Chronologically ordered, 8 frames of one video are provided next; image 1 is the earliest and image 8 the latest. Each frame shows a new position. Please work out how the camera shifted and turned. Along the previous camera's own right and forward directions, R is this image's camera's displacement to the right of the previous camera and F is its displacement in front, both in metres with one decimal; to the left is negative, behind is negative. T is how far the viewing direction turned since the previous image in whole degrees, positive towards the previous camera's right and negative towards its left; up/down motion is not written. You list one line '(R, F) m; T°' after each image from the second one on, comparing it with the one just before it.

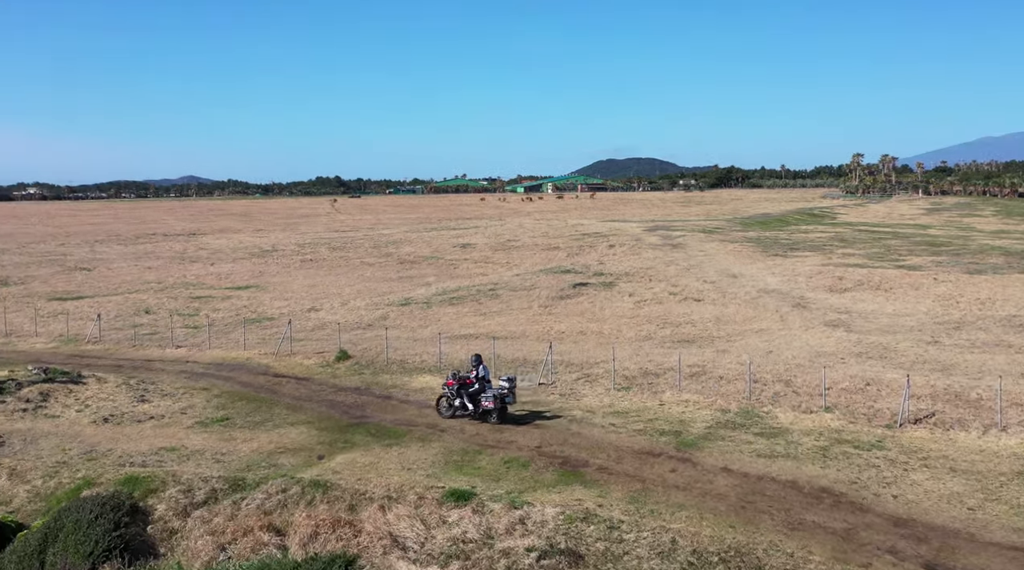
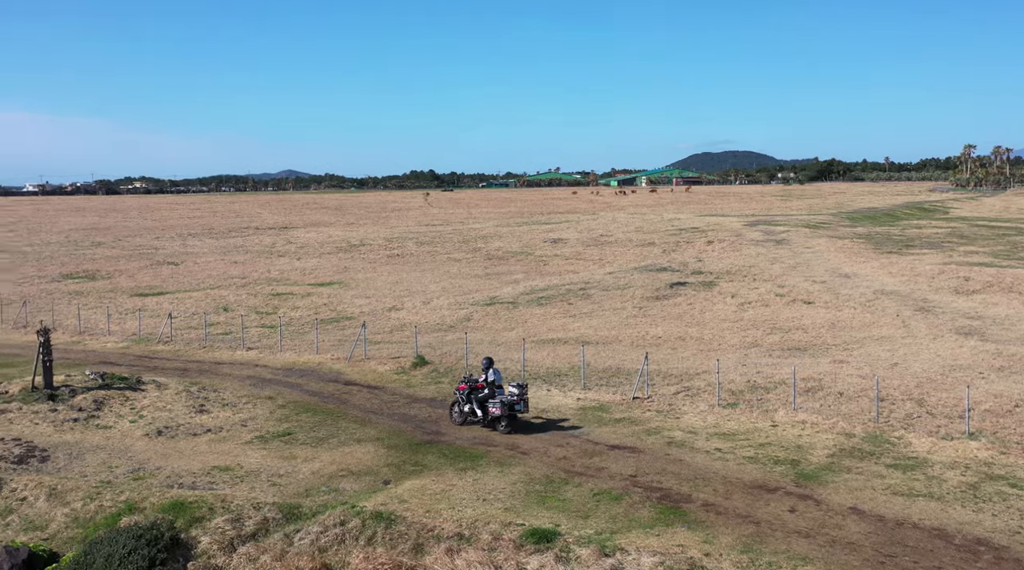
(0.0, +3.0) m; -5°
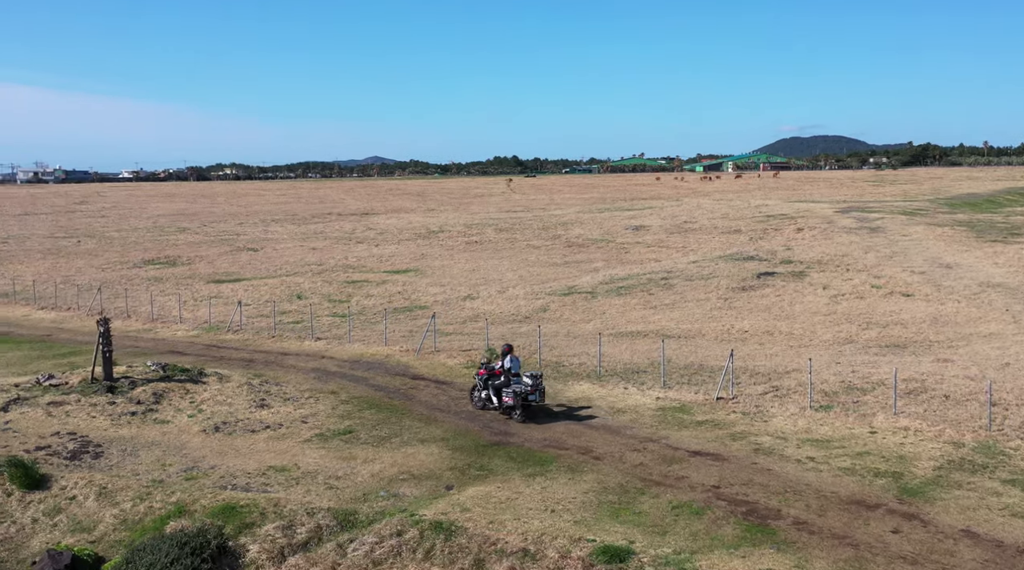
(+0.2, +1.6) m; -5°
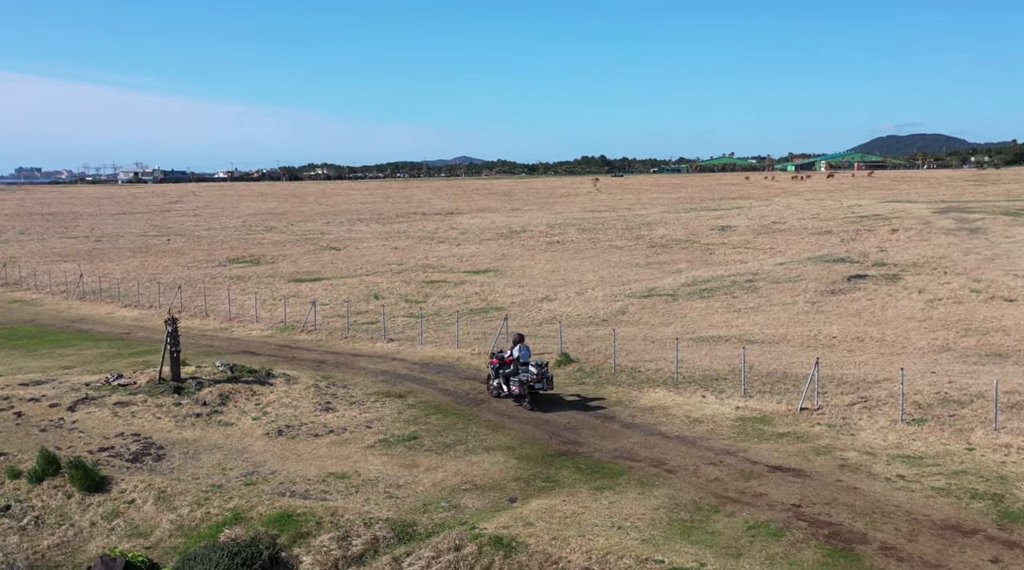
(+0.4, +0.9) m; -5°
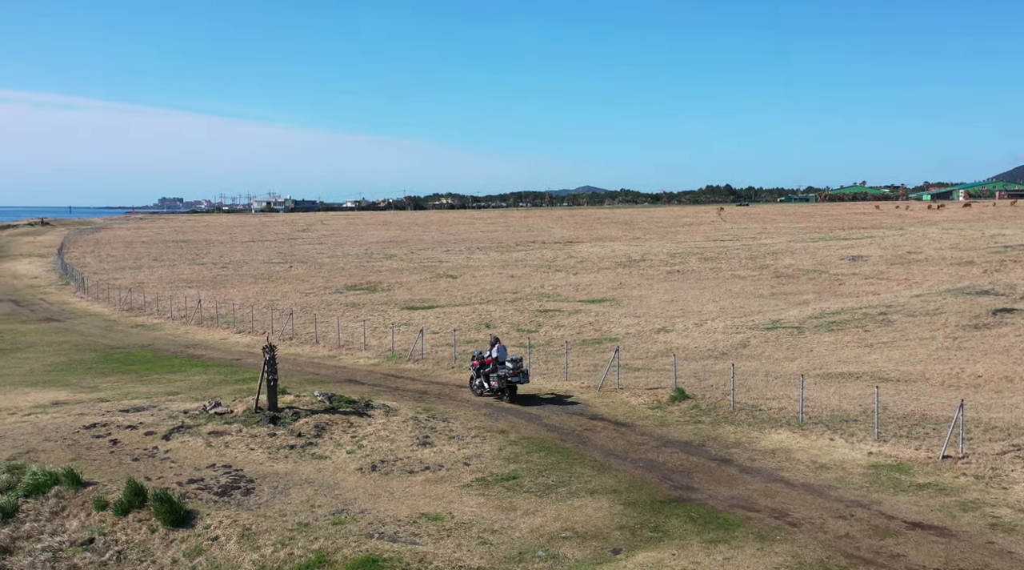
(+0.3, +1.5) m; -7°
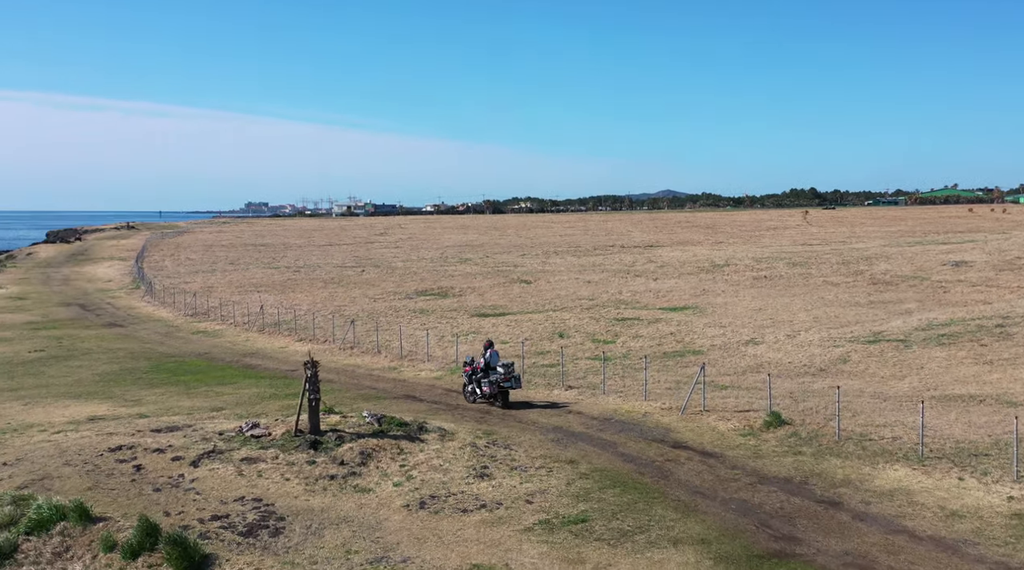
(+0.2, +2.9) m; -4°
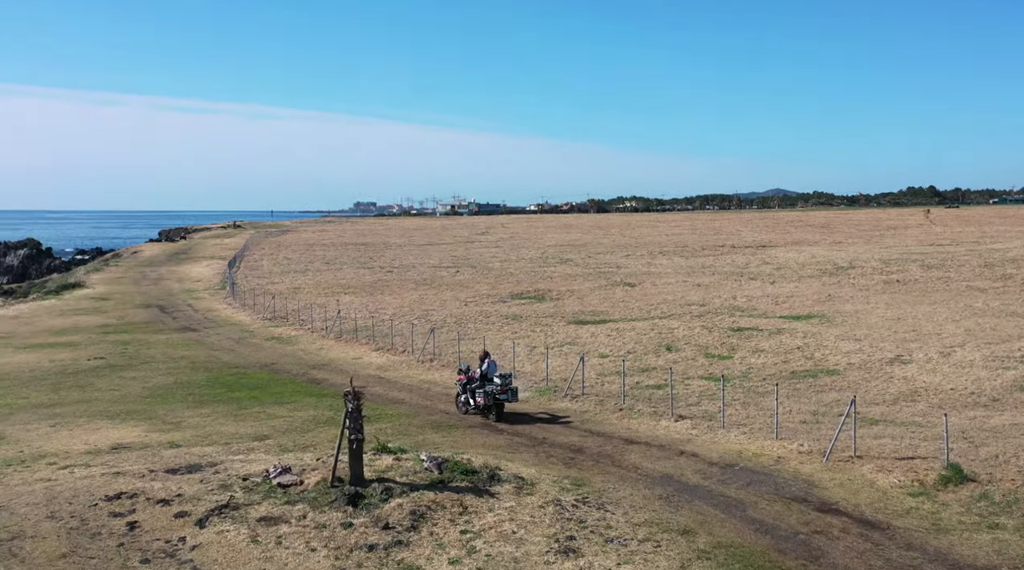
(+0.1, +4.9) m; -6°
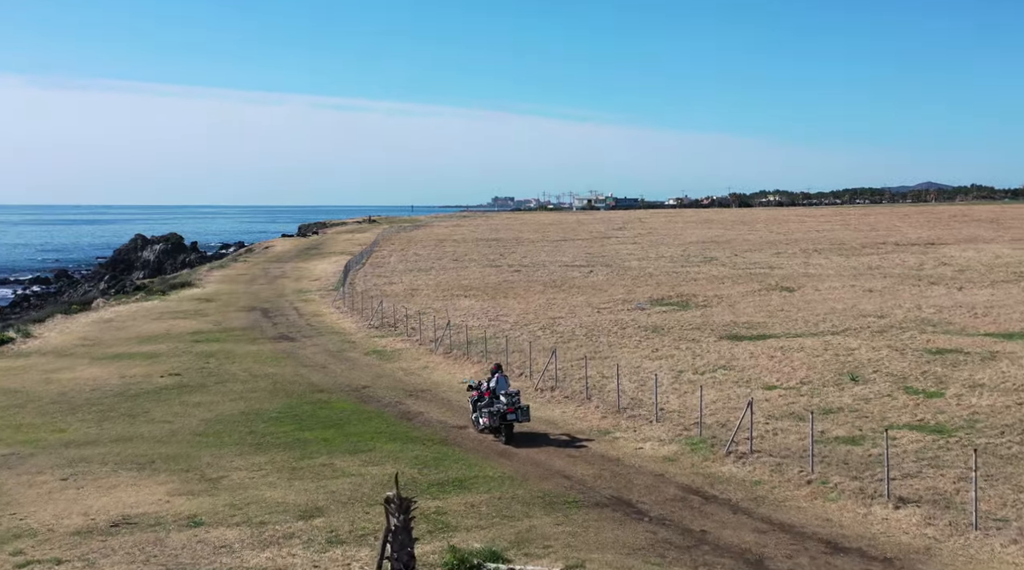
(-0.2, +6.9) m; -8°
